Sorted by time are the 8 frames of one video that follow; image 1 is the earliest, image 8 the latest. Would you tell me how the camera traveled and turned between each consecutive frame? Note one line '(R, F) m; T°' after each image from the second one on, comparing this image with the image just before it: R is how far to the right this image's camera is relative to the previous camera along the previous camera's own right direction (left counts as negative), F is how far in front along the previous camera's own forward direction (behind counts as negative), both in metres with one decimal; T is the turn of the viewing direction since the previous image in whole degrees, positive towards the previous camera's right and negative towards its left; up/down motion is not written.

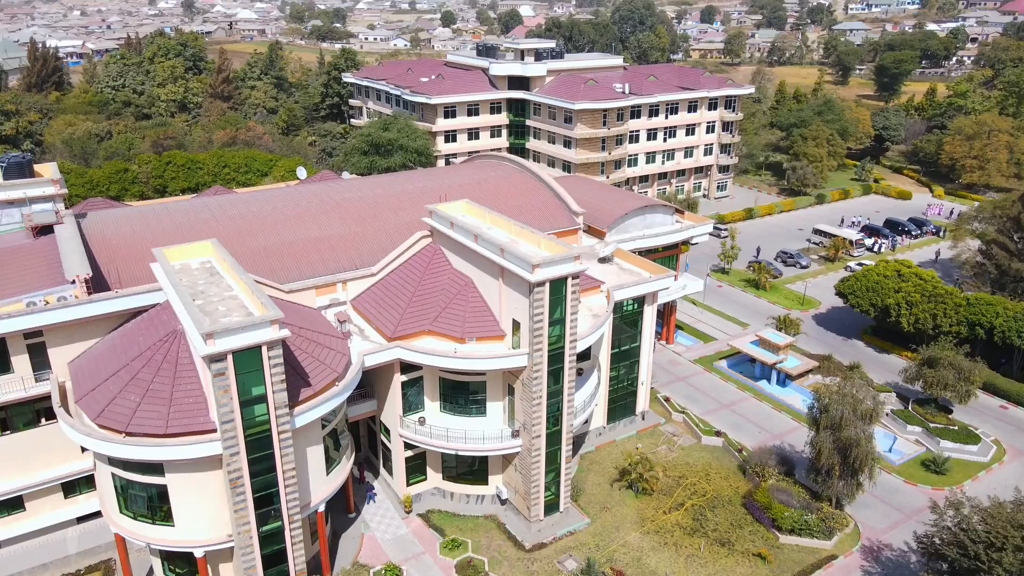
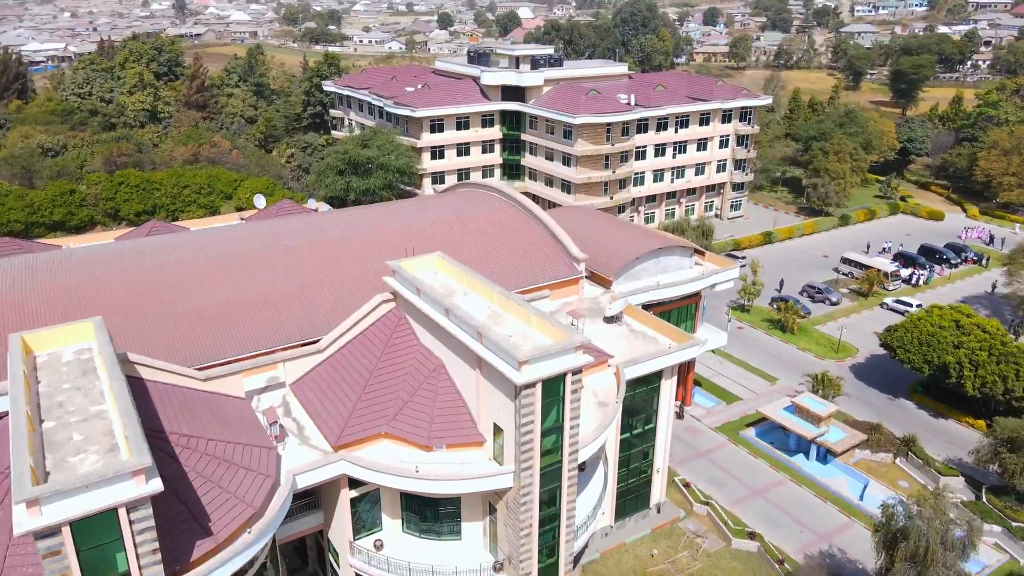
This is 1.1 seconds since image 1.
(+0.3, +6.0) m; 0°
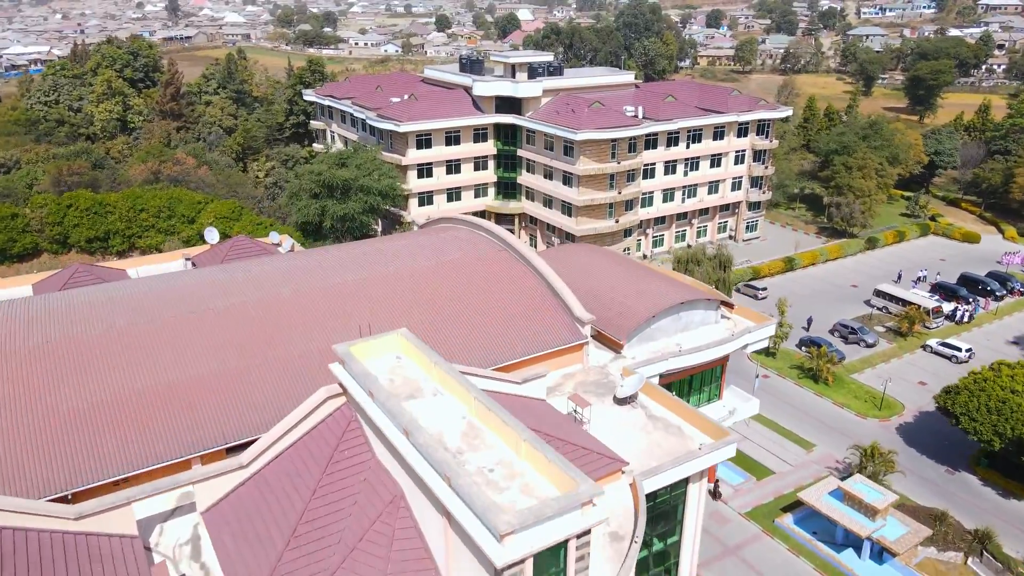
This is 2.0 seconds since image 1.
(+0.2, +5.3) m; 0°
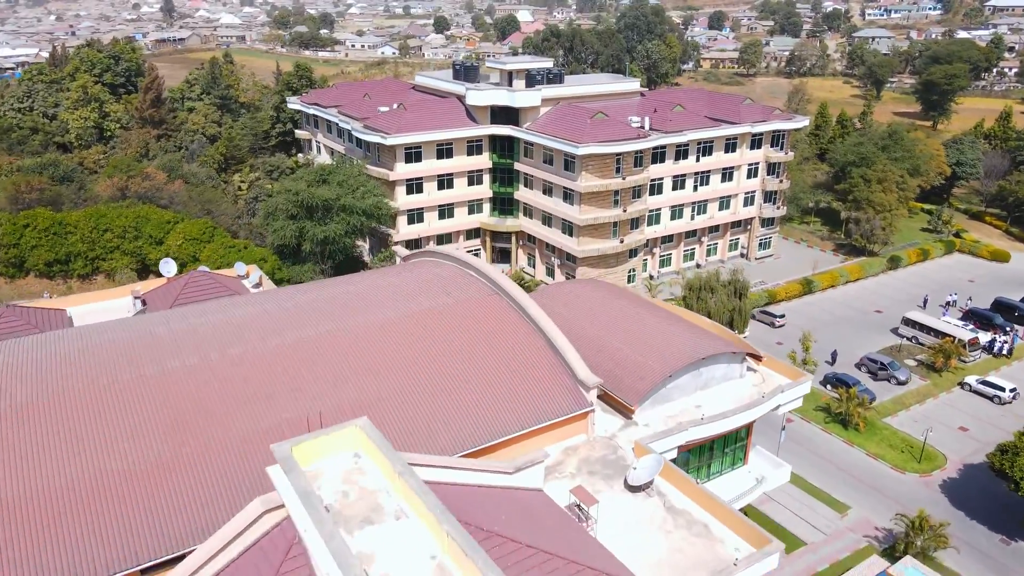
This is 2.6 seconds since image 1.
(+0.2, +3.7) m; 0°
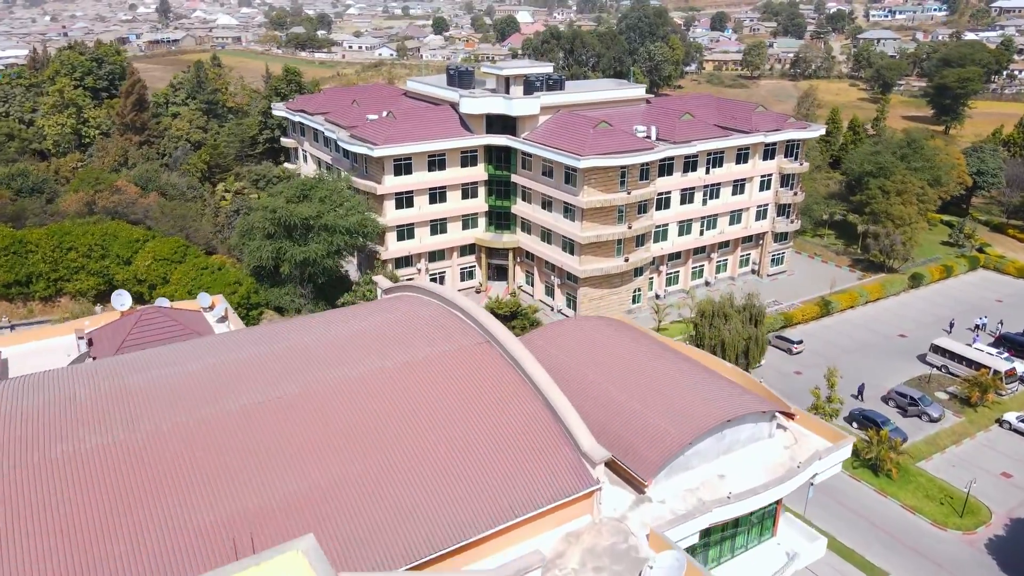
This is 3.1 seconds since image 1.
(+0.1, +3.2) m; 0°
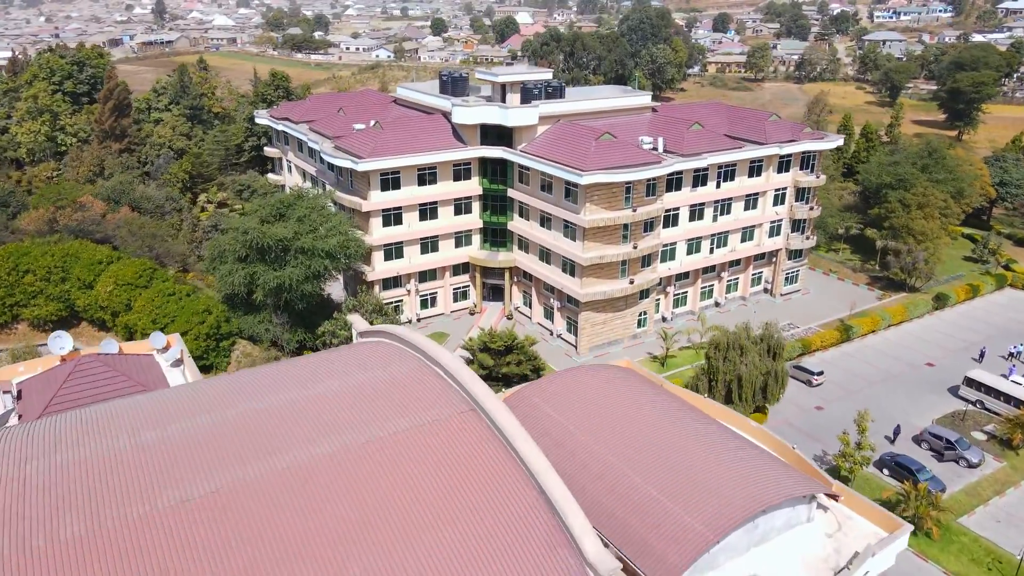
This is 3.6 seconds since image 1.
(+0.1, +3.2) m; 0°
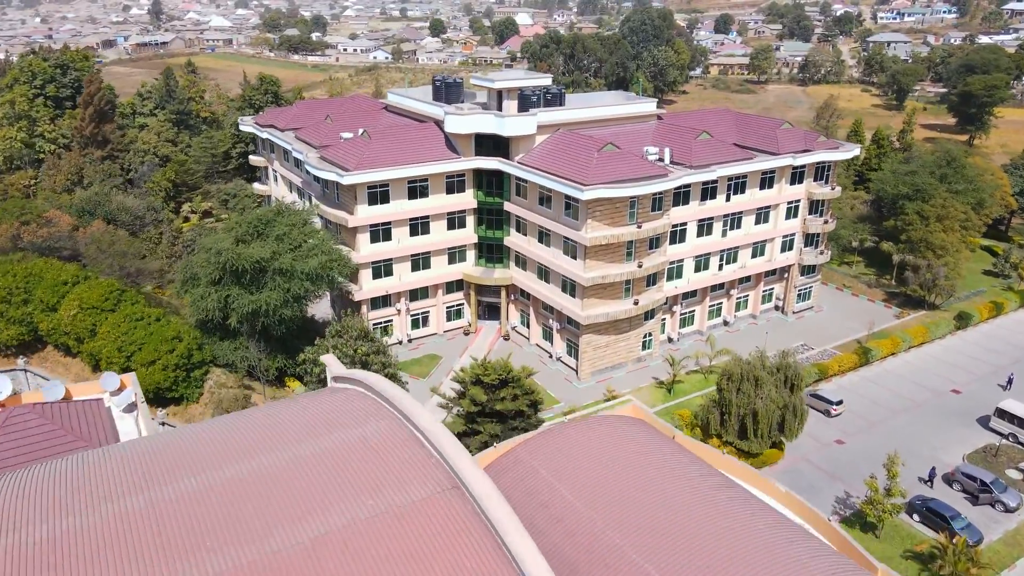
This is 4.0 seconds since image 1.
(+0.1, +2.6) m; 0°
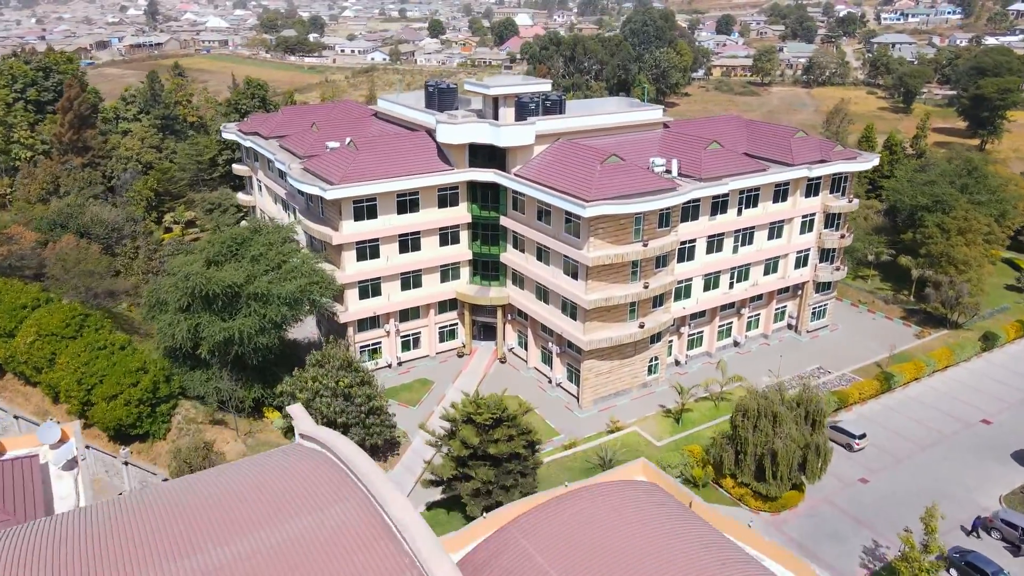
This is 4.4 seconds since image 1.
(+0.1, +2.6) m; 0°
